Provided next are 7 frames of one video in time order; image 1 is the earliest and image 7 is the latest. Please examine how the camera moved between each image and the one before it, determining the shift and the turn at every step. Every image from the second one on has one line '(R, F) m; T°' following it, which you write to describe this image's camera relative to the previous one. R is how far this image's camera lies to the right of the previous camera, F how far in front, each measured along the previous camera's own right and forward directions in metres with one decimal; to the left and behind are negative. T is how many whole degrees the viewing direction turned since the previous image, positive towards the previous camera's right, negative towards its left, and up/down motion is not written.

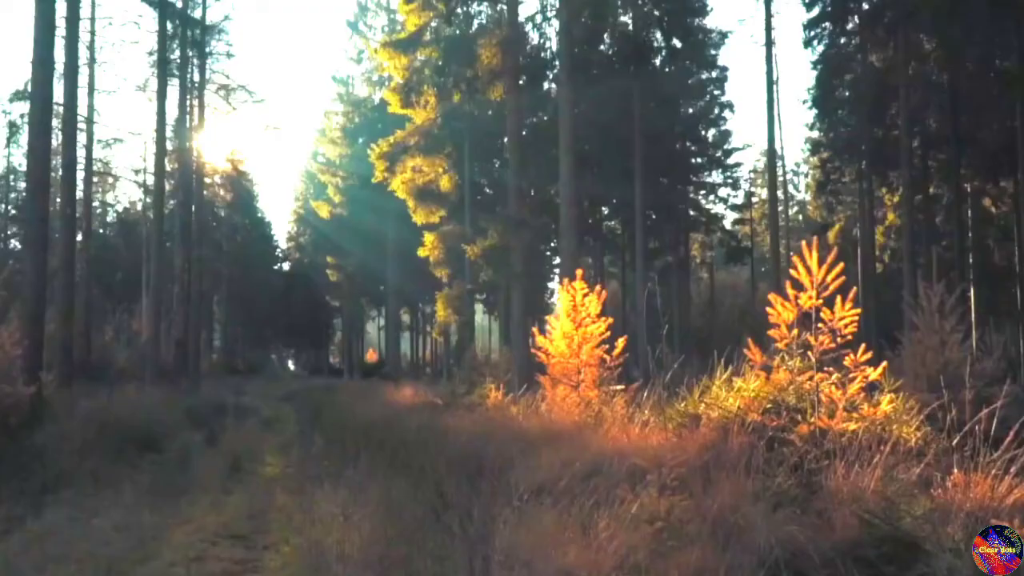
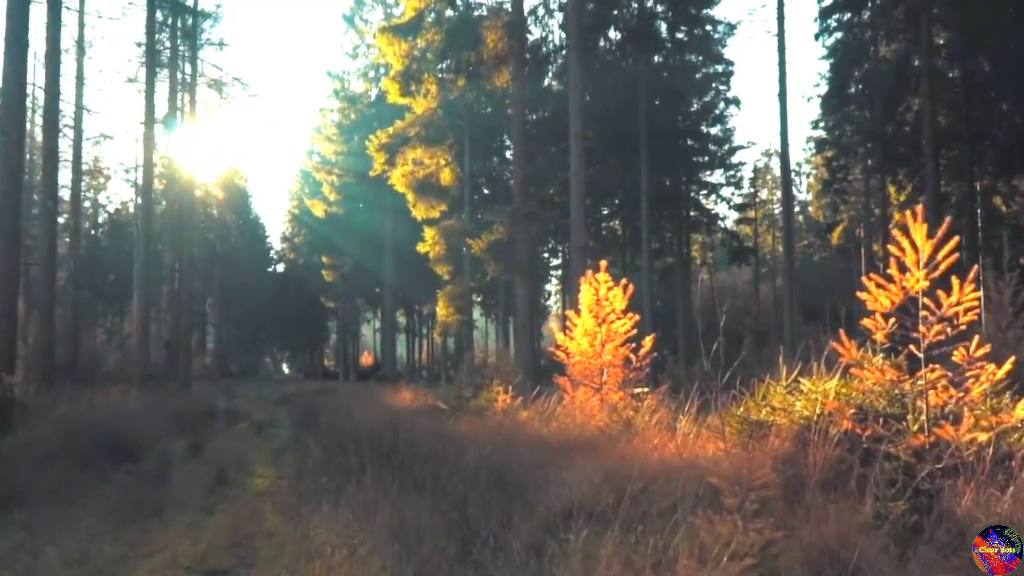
(-0.2, +1.1) m; 0°
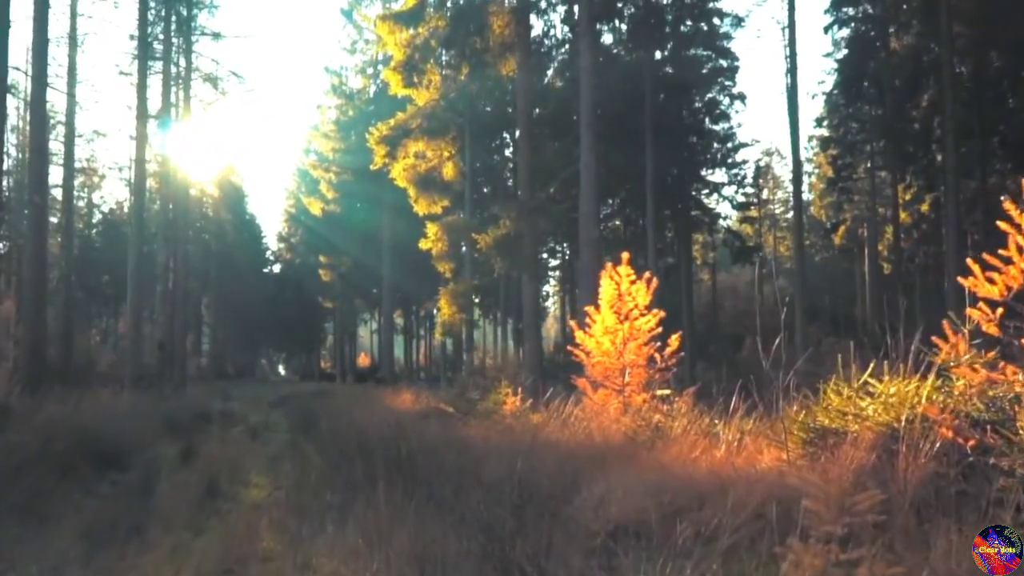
(-0.2, +0.8) m; 0°
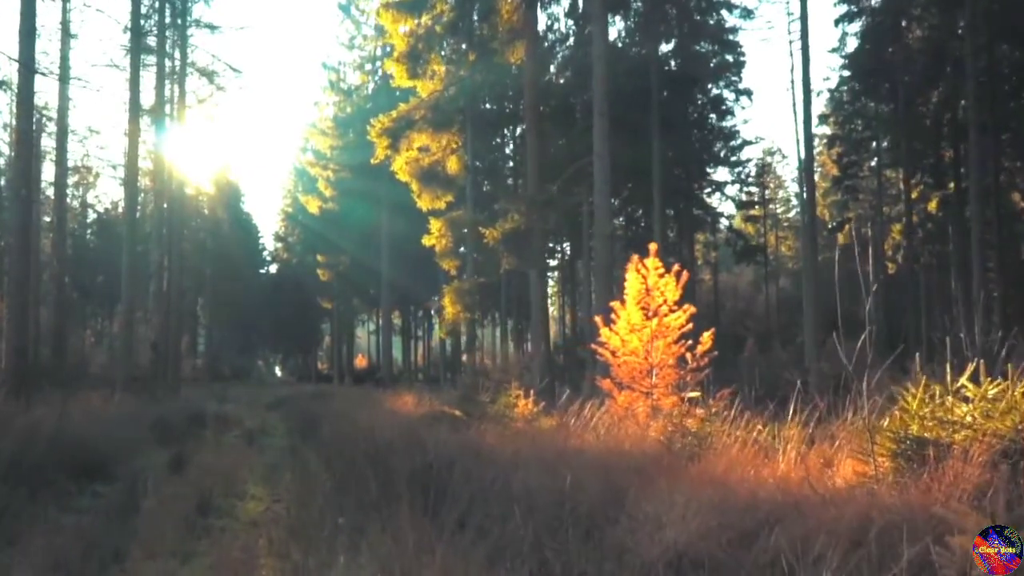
(-0.2, +0.8) m; 0°
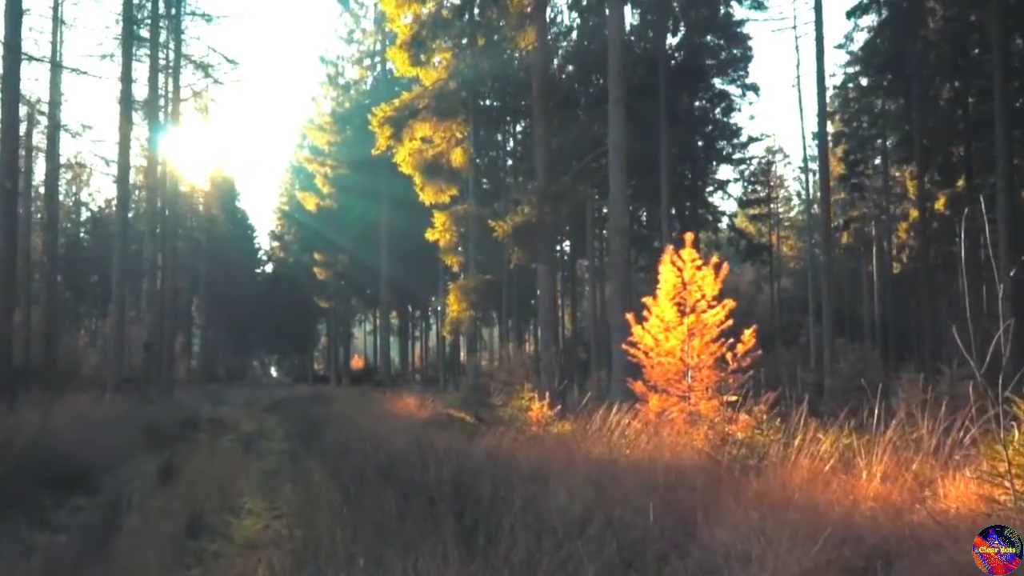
(-0.2, +0.8) m; 0°
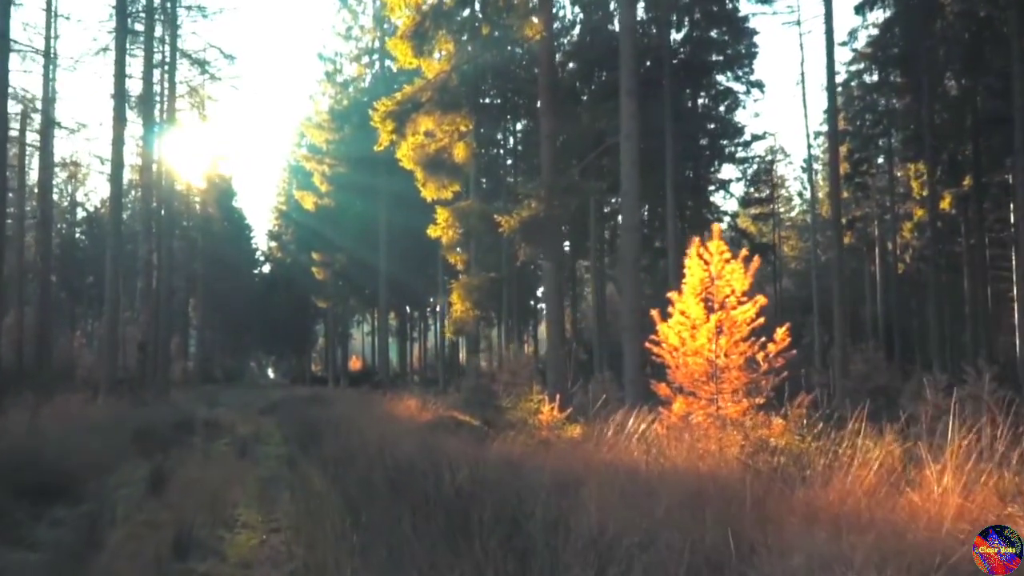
(-0.1, +0.6) m; 0°
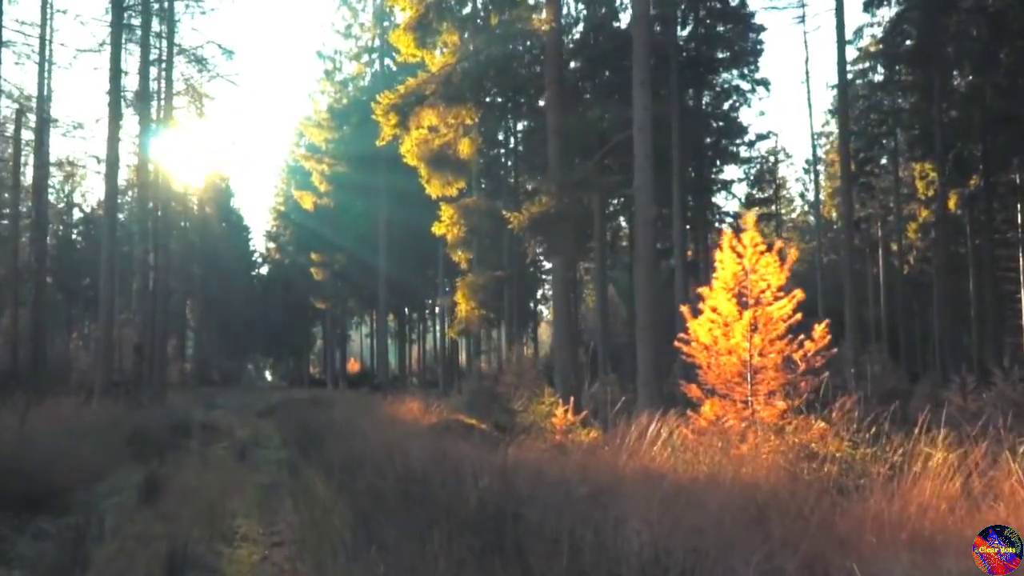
(-0.2, +0.5) m; 0°
